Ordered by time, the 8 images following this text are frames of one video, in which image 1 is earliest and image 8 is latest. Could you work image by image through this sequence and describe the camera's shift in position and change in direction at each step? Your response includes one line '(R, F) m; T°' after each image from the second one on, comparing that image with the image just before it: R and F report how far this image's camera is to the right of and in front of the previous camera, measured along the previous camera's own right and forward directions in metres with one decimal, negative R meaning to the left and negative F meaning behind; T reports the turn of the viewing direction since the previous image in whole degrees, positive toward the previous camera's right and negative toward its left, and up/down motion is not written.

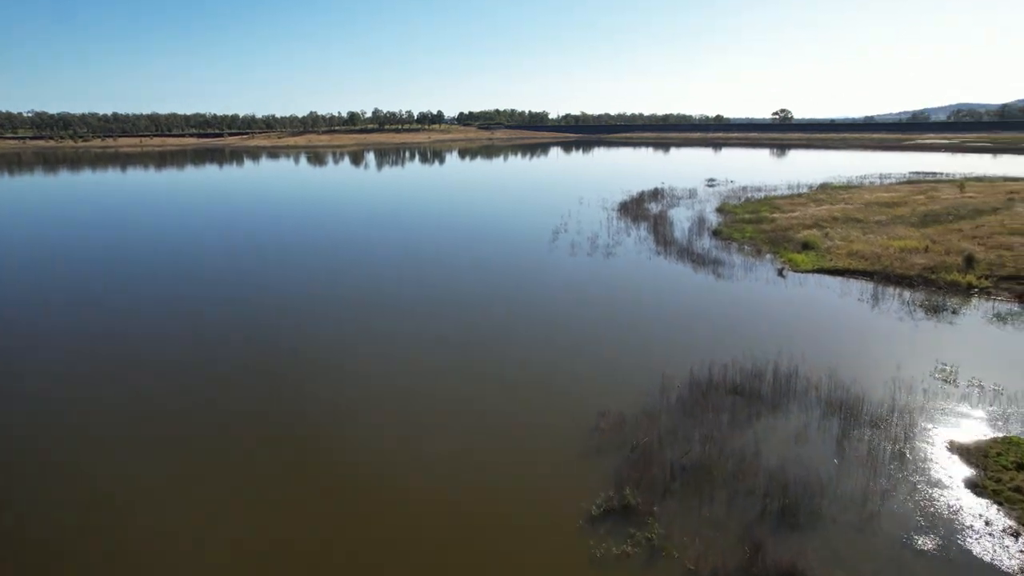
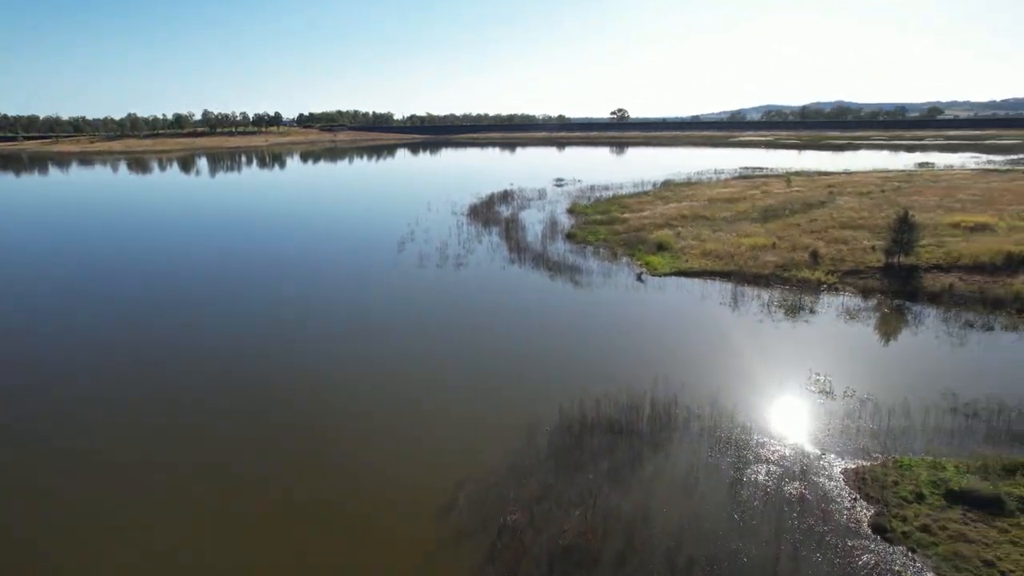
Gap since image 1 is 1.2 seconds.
(+0.4, +2.2) m; +12°
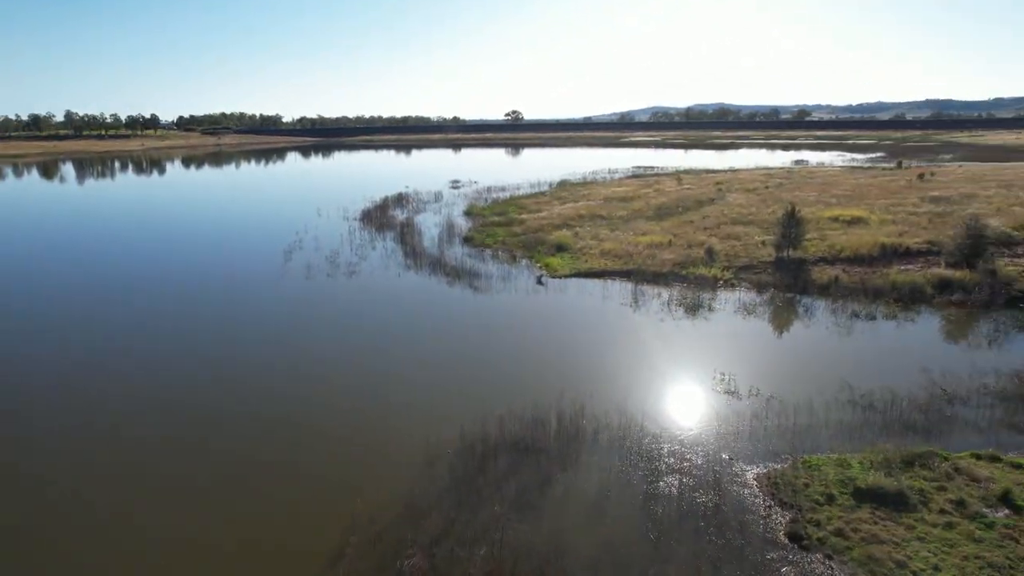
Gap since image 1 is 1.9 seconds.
(+0.1, +0.8) m; +8°
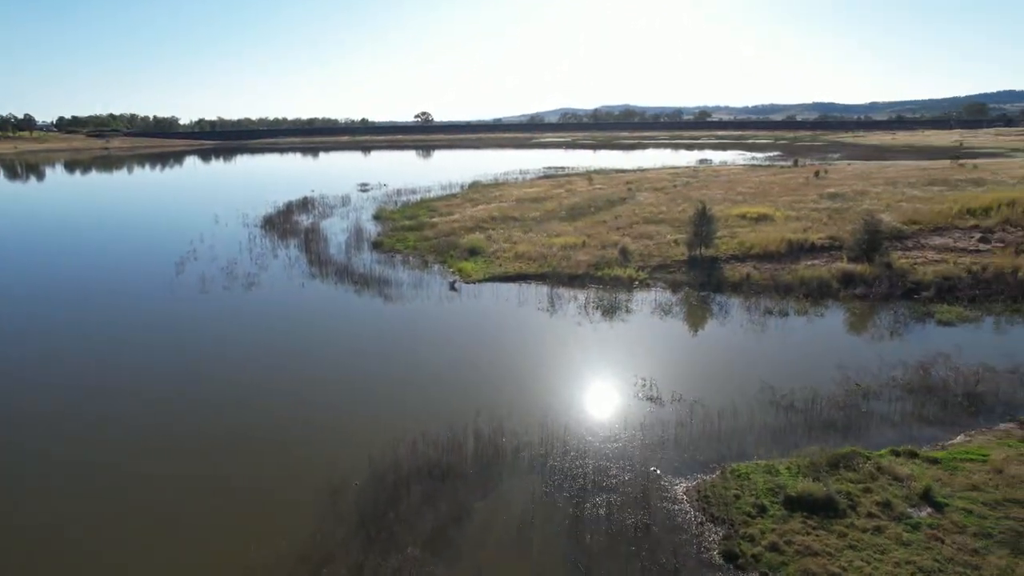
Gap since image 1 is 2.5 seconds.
(+0.1, +0.8) m; +7°
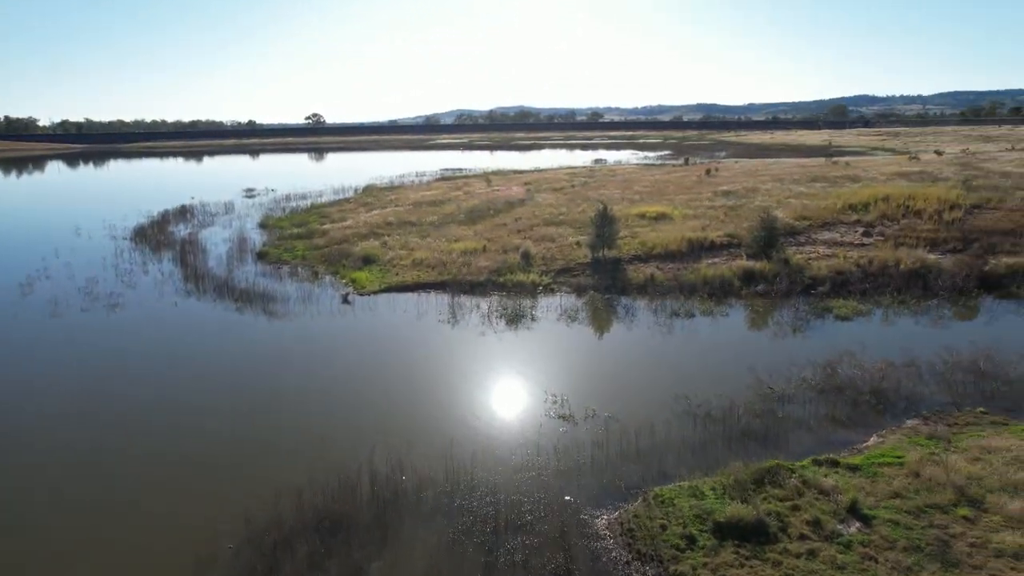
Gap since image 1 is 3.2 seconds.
(+0.1, +1.1) m; +8°
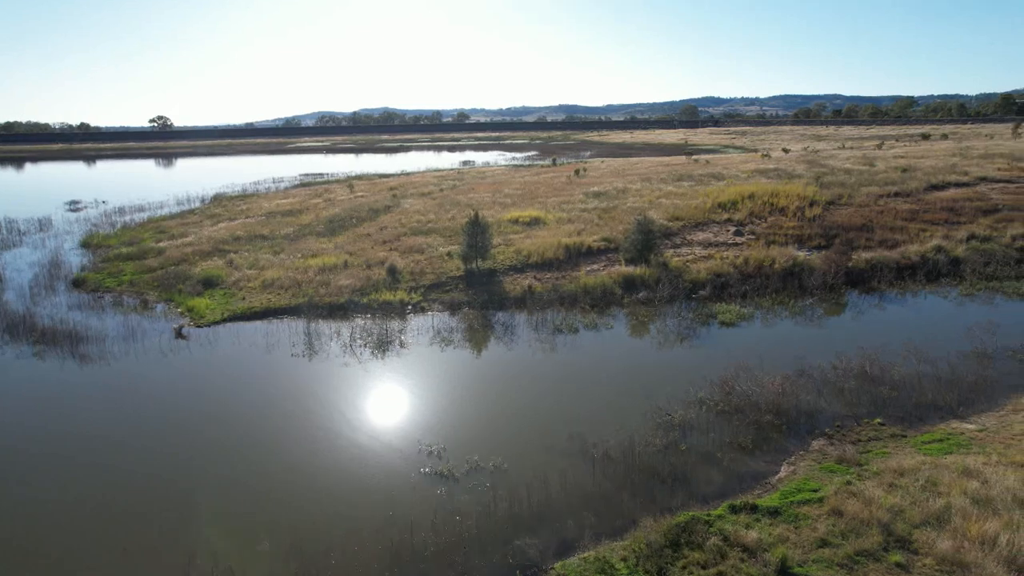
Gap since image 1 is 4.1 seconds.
(+0.2, +1.9) m; +10°
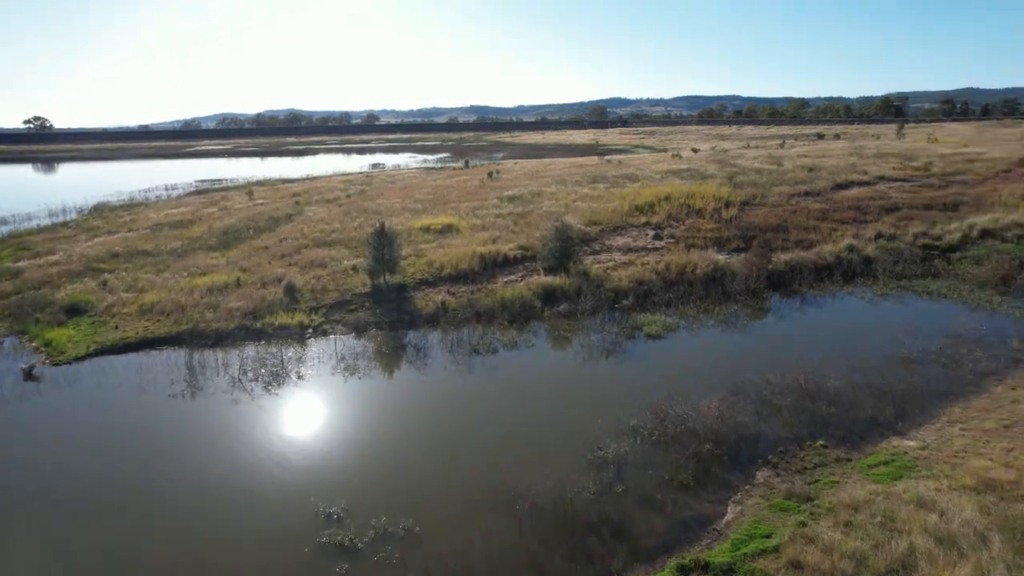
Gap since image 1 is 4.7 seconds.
(+0.1, +1.4) m; +7°
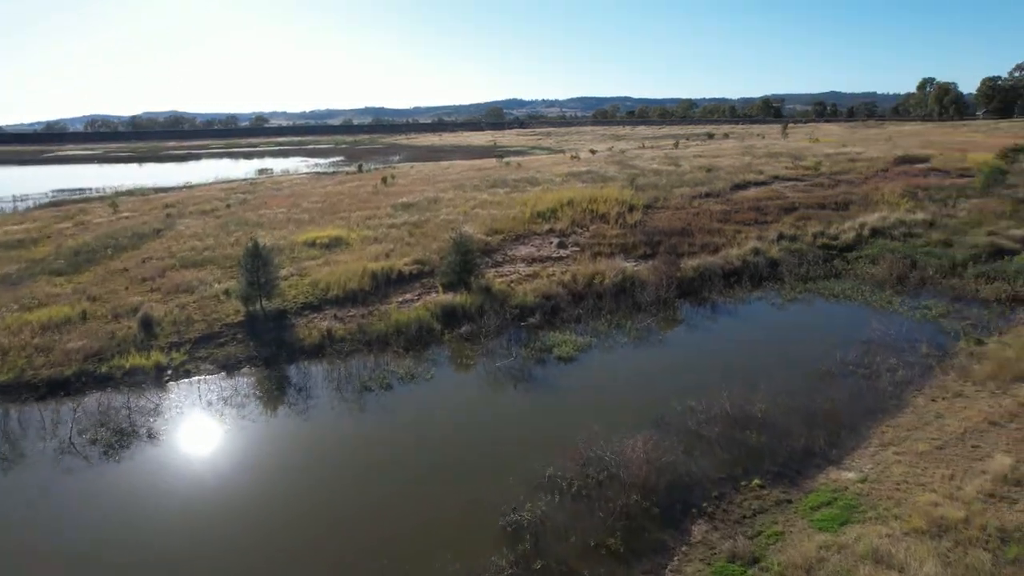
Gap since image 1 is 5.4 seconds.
(+0.2, +1.7) m; +8°
